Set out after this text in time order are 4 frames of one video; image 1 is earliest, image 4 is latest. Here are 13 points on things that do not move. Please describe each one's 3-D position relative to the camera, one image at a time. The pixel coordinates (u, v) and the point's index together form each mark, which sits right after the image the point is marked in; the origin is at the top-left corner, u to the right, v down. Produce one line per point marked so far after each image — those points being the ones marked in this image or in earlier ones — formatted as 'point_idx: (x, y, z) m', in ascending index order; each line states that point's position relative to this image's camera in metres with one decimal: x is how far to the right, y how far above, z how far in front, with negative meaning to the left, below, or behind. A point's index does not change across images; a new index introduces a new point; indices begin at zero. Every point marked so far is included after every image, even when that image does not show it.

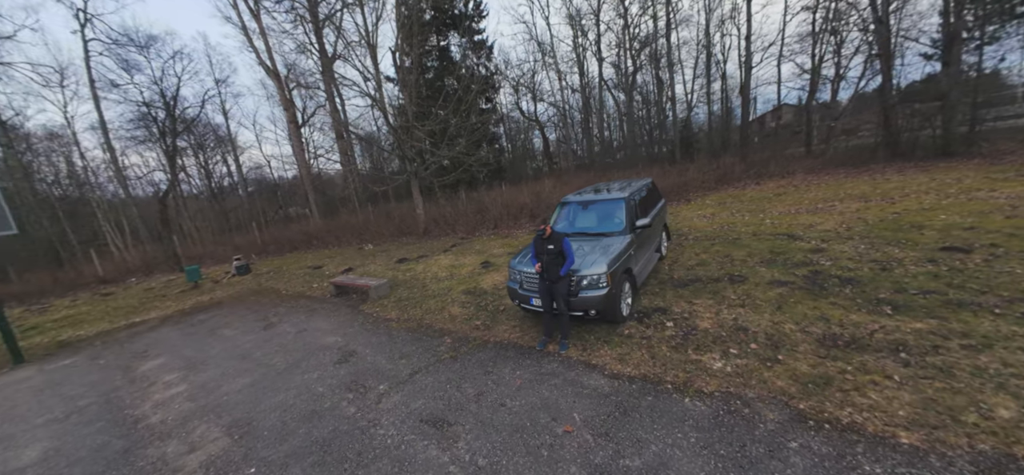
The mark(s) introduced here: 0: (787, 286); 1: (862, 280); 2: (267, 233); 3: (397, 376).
0: (+4.1, -0.7, +5.2) m
1: (+5.1, -0.6, +5.1) m
2: (-11.9, +0.2, +17.0) m
3: (-1.5, -1.8, +4.6) m
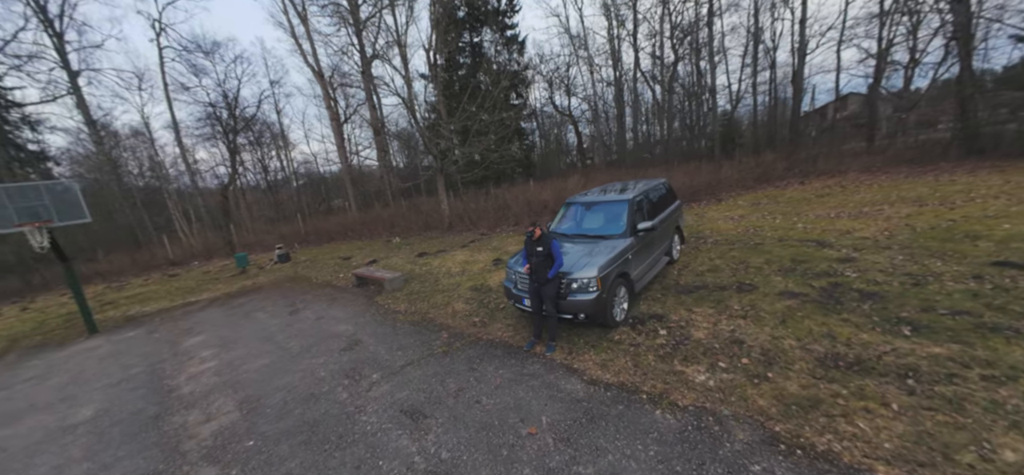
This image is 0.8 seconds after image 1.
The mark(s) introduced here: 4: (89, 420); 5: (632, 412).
0: (+4.0, -0.9, +4.9) m
1: (+4.9, -0.8, +4.6) m
2: (-10.6, +0.7, +18.3) m
3: (-1.7, -1.8, +4.8) m
4: (-5.6, -2.4, +4.6) m
5: (+1.2, -1.7, +3.4) m
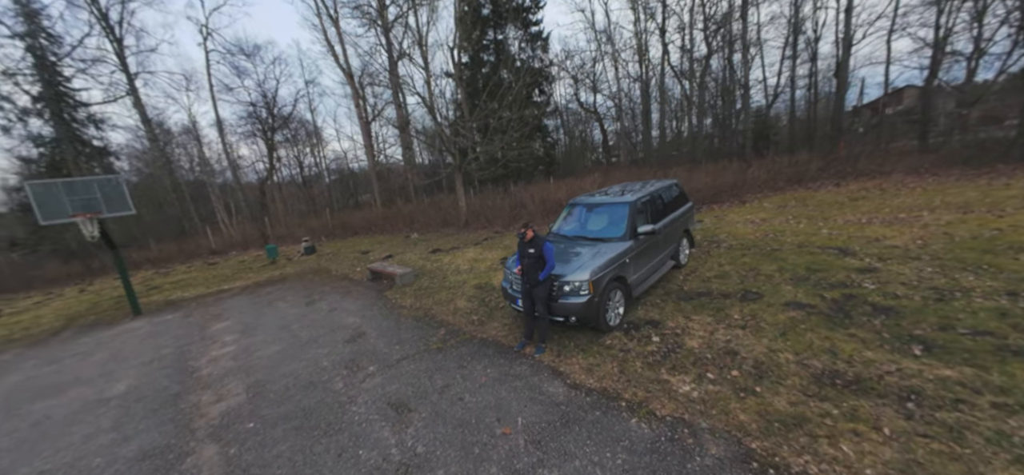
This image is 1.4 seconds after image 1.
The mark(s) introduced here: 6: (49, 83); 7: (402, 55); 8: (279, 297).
0: (+3.9, -1.0, +4.6) m
1: (+4.8, -0.9, +4.3) m
2: (-9.6, +1.1, +19.1) m
3: (-1.8, -1.8, +5.0) m
4: (-5.7, -2.3, +5.1) m
5: (+0.9, -1.7, +3.4) m
6: (-23.6, +8.0, +18.0) m
7: (-6.1, +10.2, +19.5) m
8: (-6.1, -1.6, +9.2) m
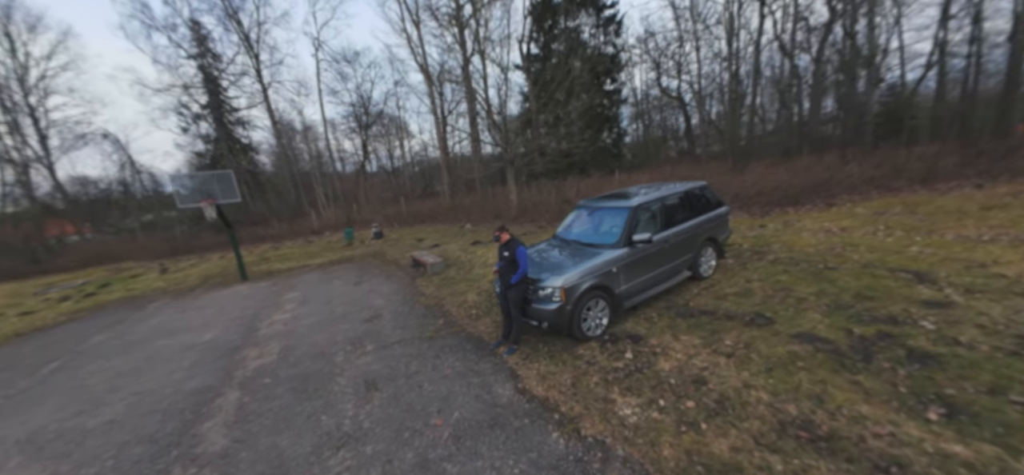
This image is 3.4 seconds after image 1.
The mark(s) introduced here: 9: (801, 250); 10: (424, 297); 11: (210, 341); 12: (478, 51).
0: (+3.4, -1.2, +3.9) m
1: (+4.2, -1.2, +3.4) m
2: (-6.2, +1.9, +21.1) m
3: (-2.1, -1.7, +5.7) m
4: (-5.9, -2.0, +6.6) m
5: (+0.2, -1.9, +3.4) m
6: (-19.7, +9.5, +23.0) m
7: (-2.3, +10.8, +20.3) m
8: (-5.3, -1.2, +10.7) m
9: (+5.8, -0.2, +7.0) m
10: (-1.9, -1.3, +7.5) m
11: (-5.7, -2.0, +6.7) m
12: (-2.0, +10.6, +19.9) m
